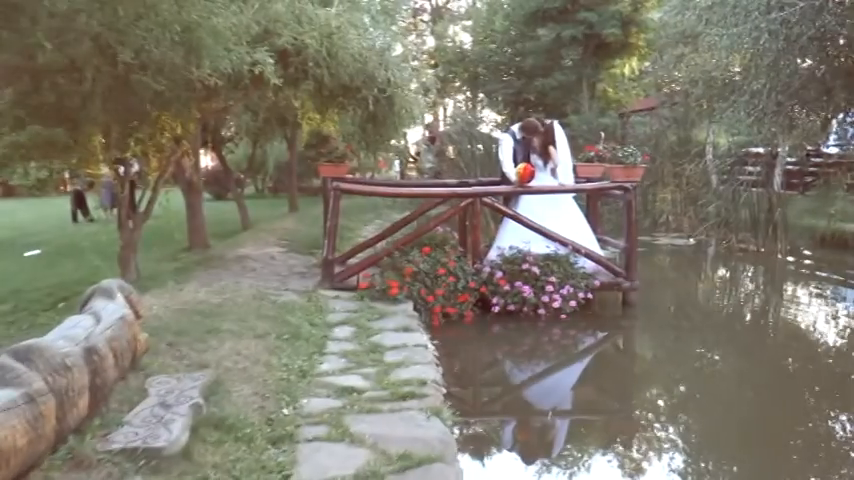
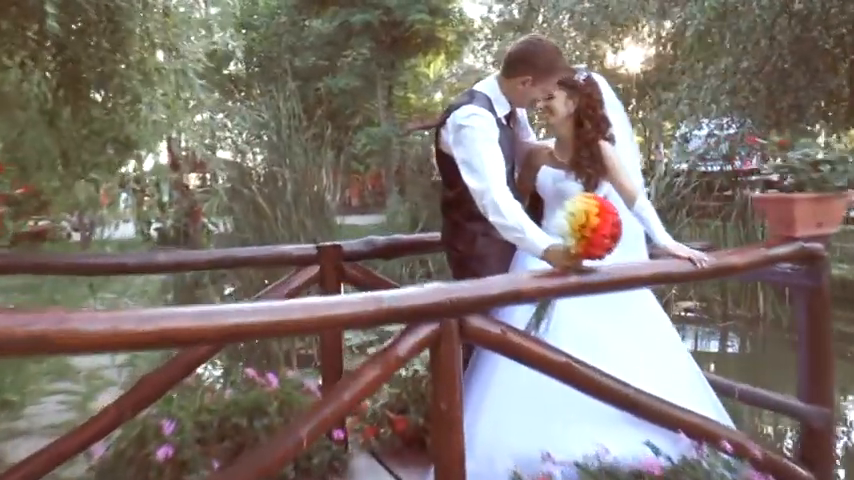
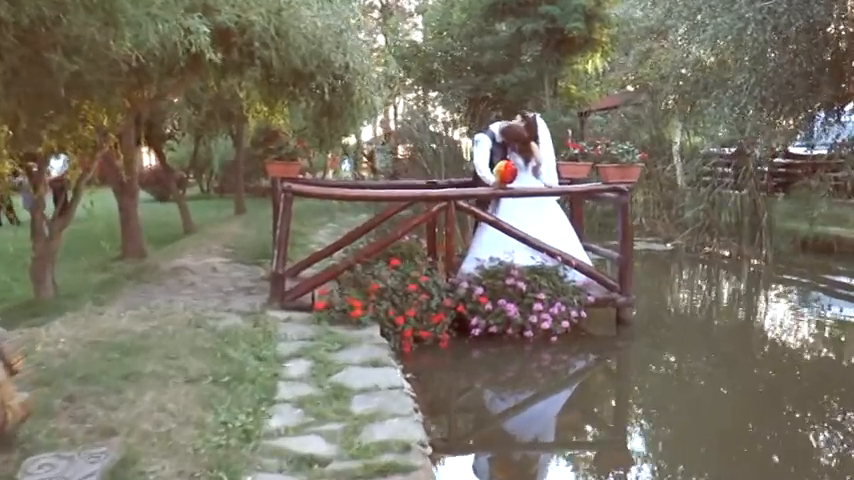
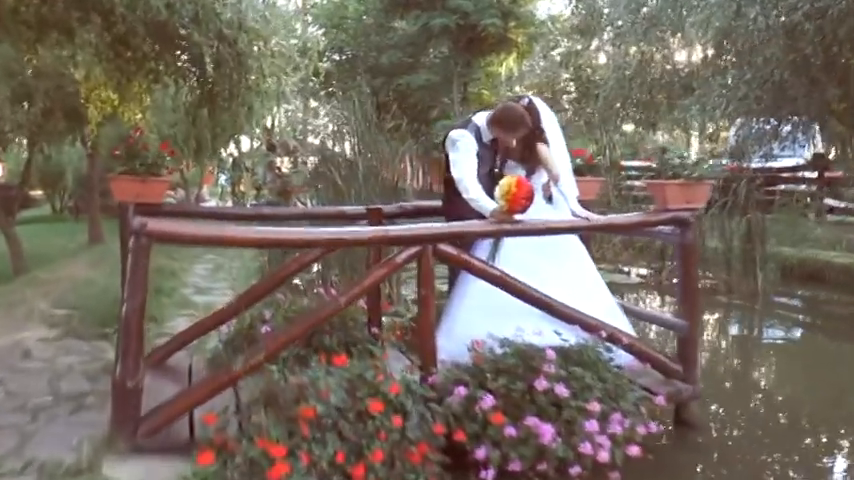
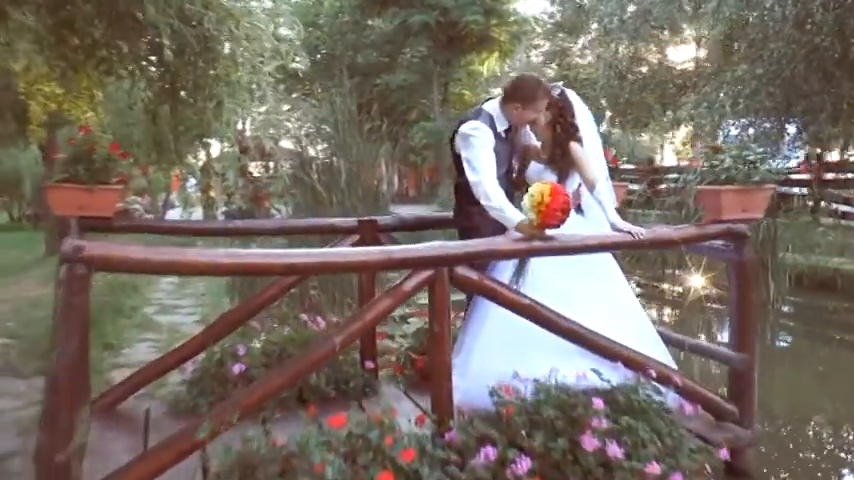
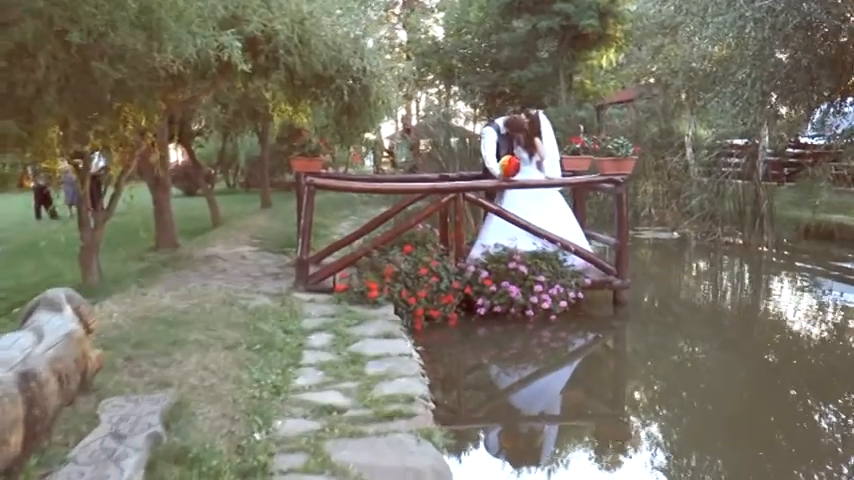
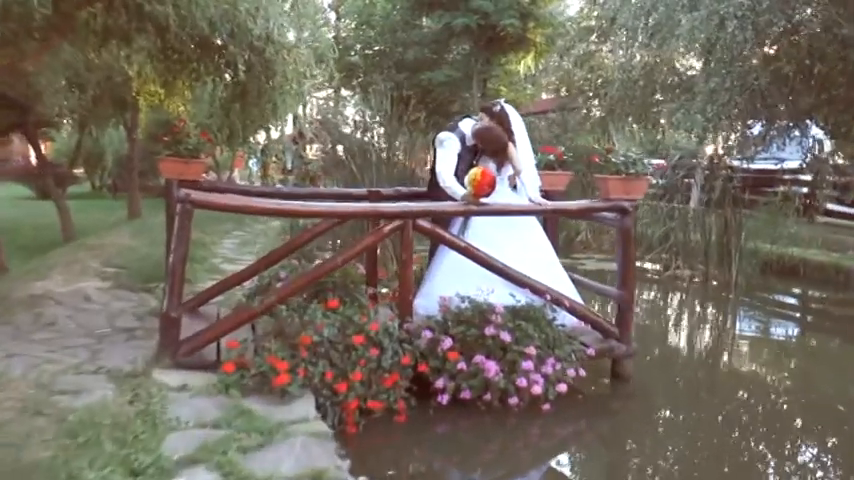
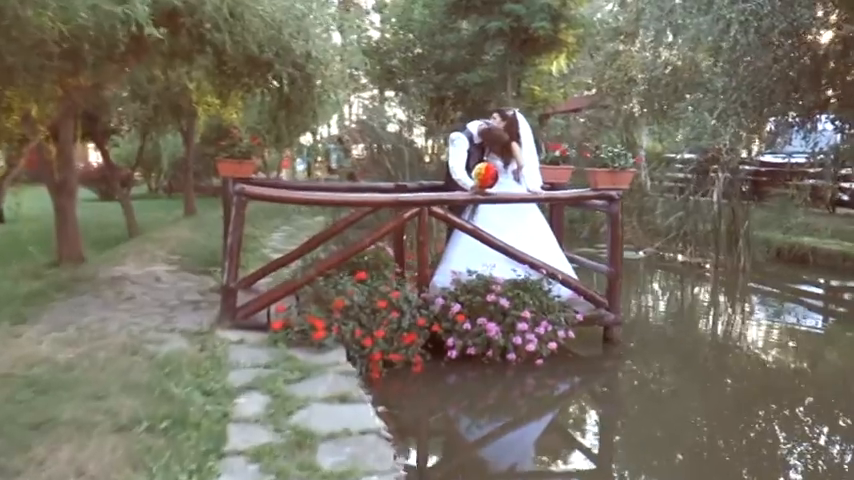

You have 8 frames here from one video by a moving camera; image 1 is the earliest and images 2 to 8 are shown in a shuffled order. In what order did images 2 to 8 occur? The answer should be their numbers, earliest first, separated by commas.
6, 3, 8, 7, 4, 5, 2
